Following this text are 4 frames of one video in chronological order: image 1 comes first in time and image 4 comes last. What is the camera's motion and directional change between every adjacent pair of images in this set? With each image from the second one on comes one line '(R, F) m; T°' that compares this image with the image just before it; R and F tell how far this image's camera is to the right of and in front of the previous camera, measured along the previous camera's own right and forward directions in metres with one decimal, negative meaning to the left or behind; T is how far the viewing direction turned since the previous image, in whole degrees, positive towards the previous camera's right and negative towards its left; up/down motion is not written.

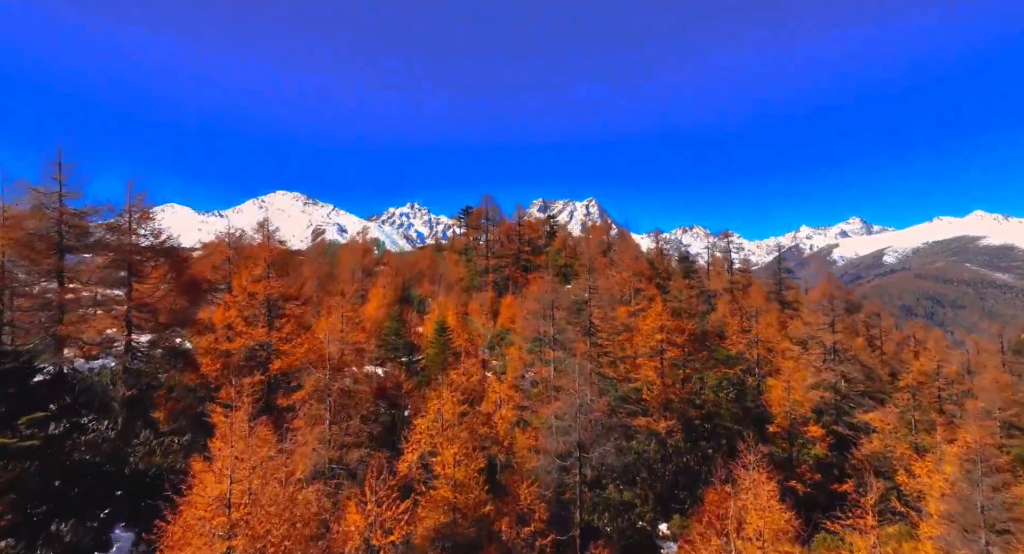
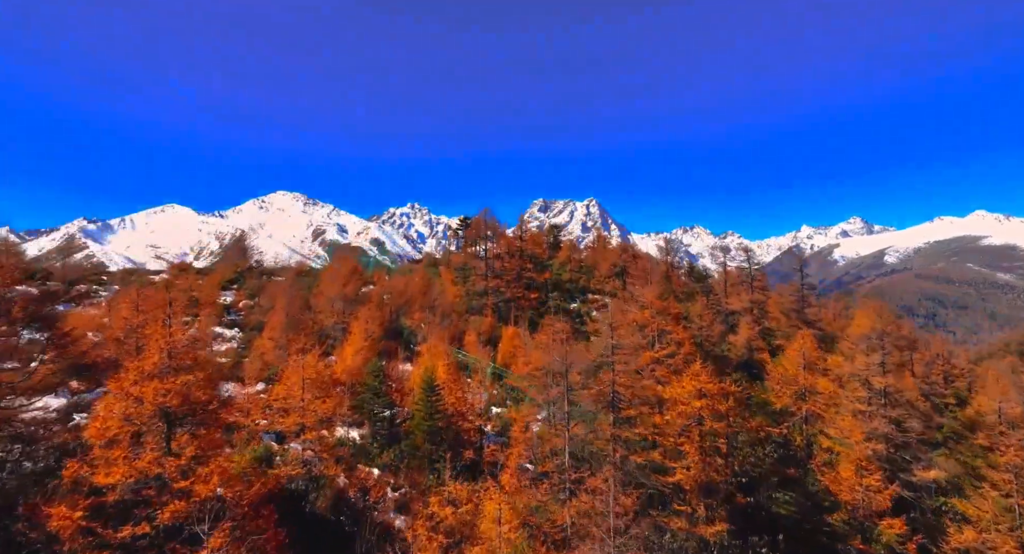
(-0.1, +8.1) m; 0°
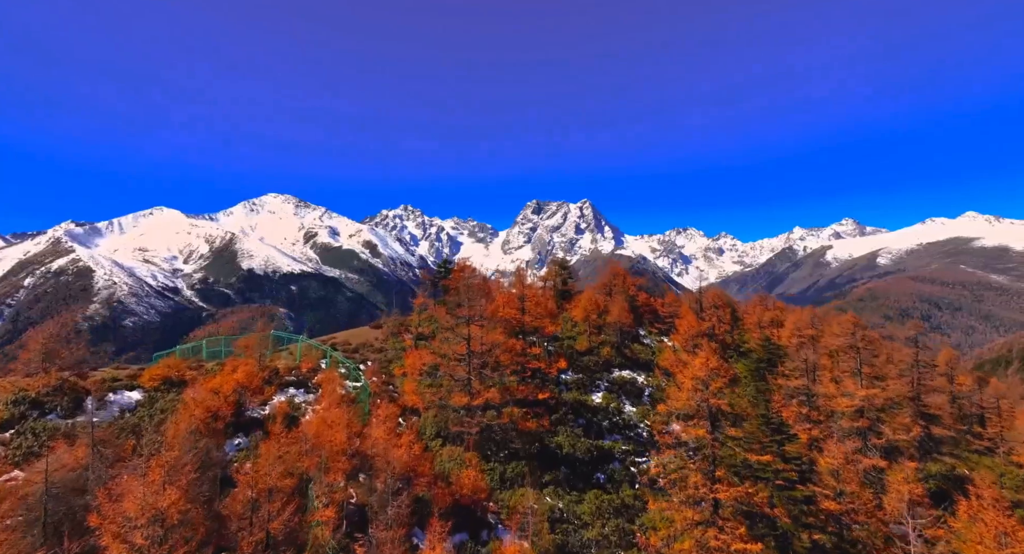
(-0.4, +30.9) m; +1°
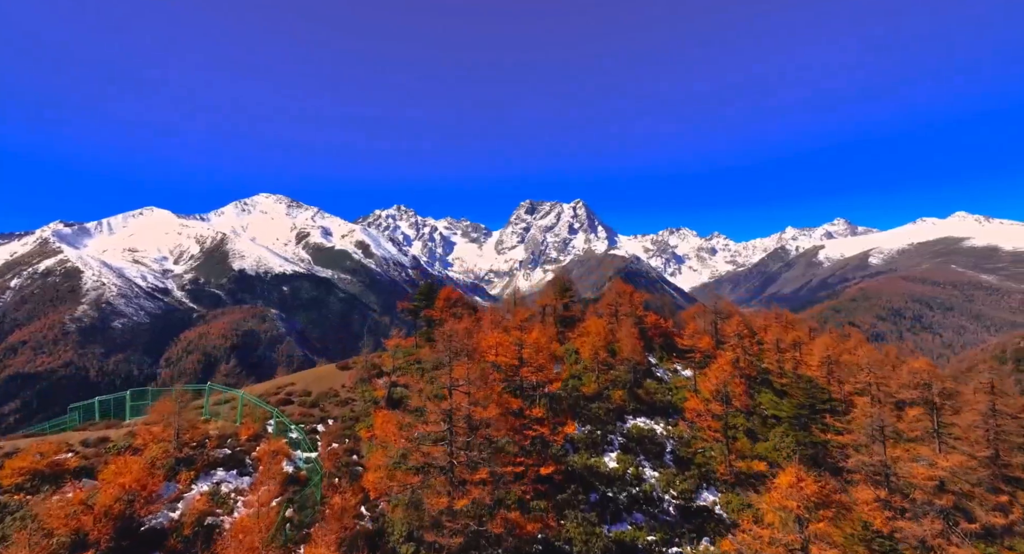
(-0.1, +12.8) m; +1°
